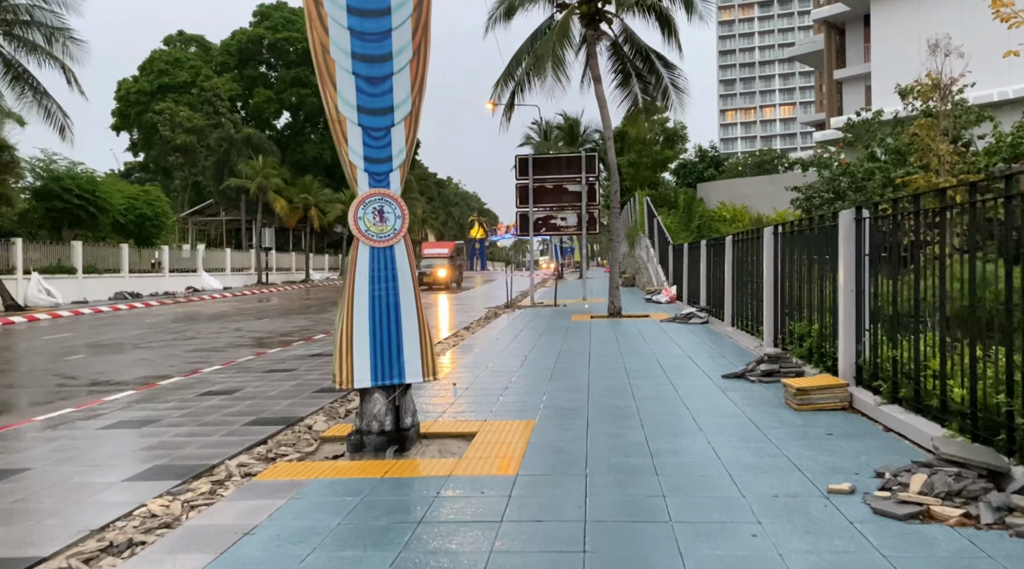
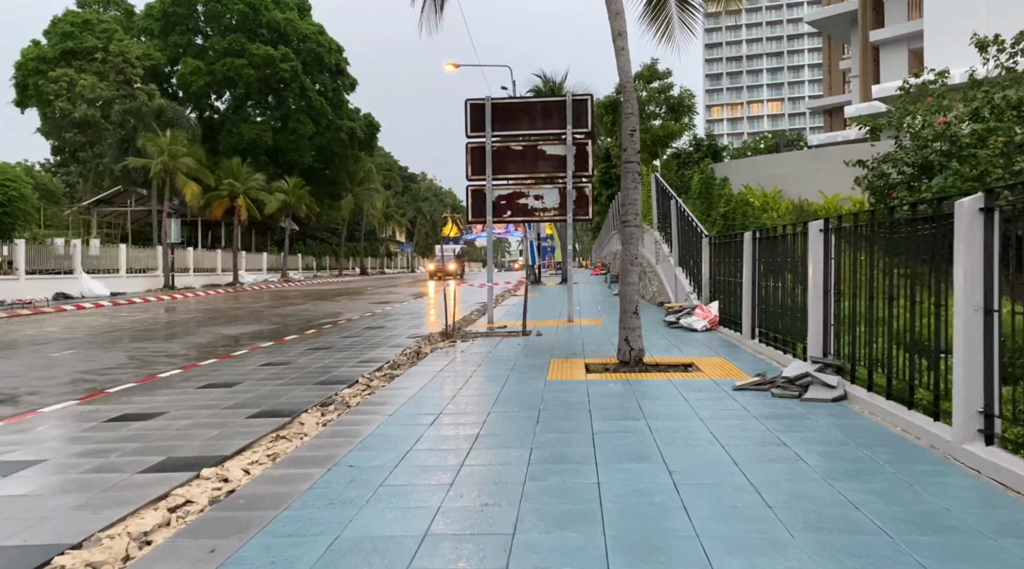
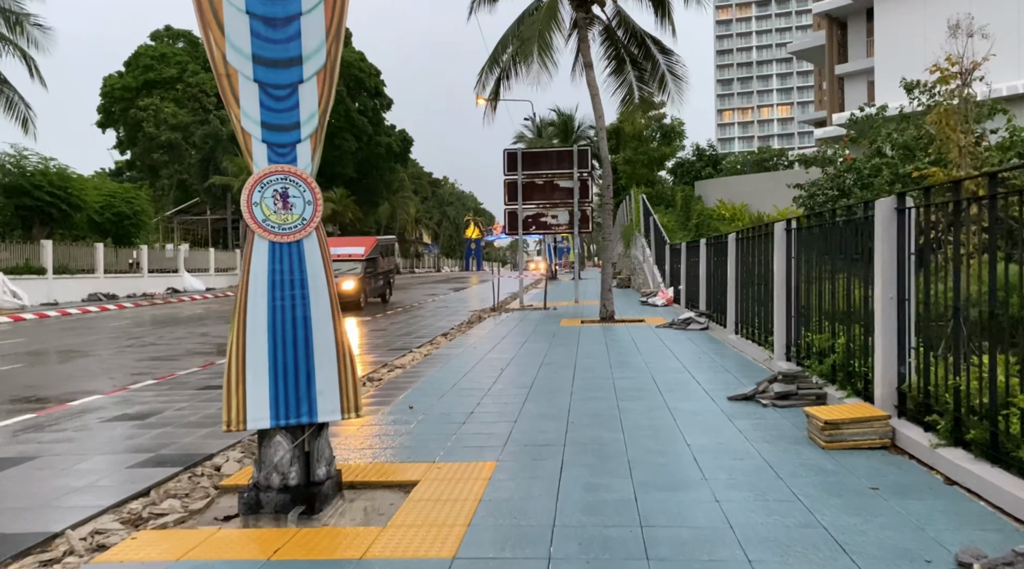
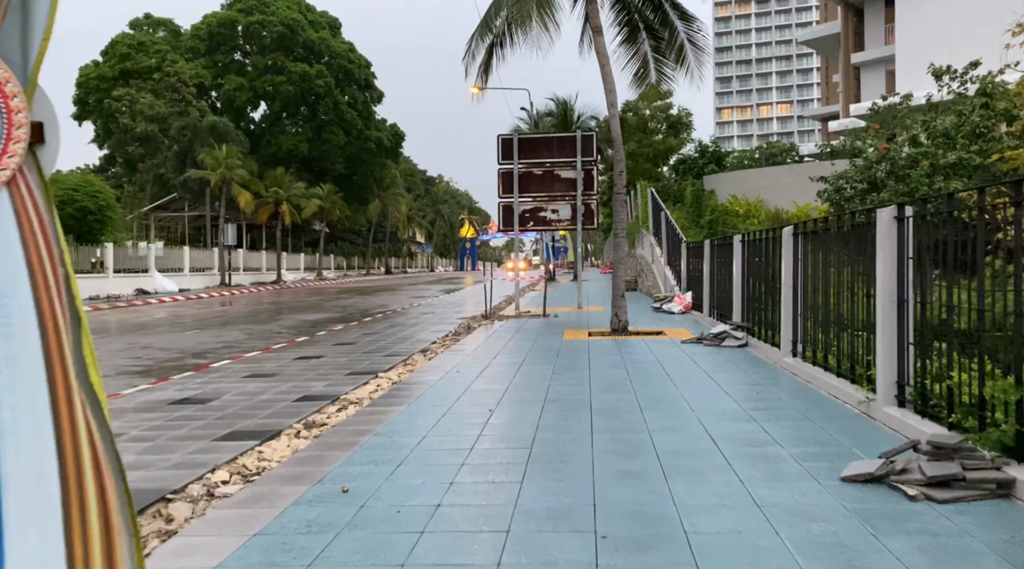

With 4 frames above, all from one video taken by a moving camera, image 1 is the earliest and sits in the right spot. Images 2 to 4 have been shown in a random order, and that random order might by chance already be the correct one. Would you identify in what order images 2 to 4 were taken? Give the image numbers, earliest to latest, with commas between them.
3, 4, 2
